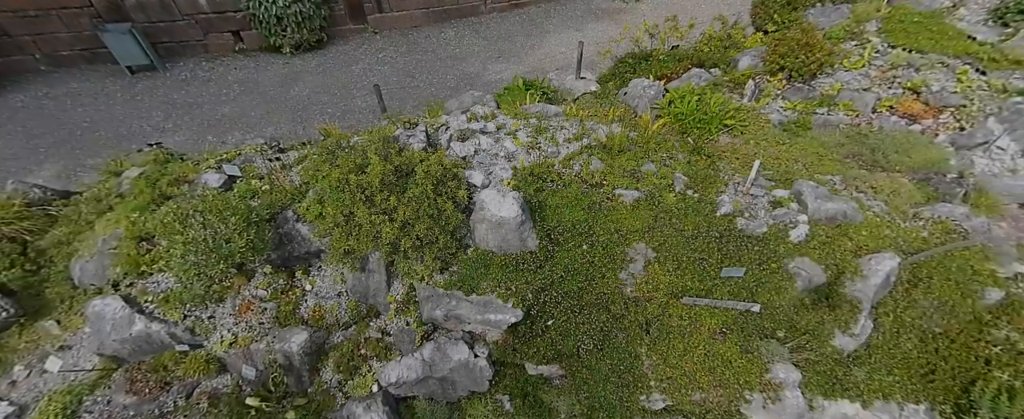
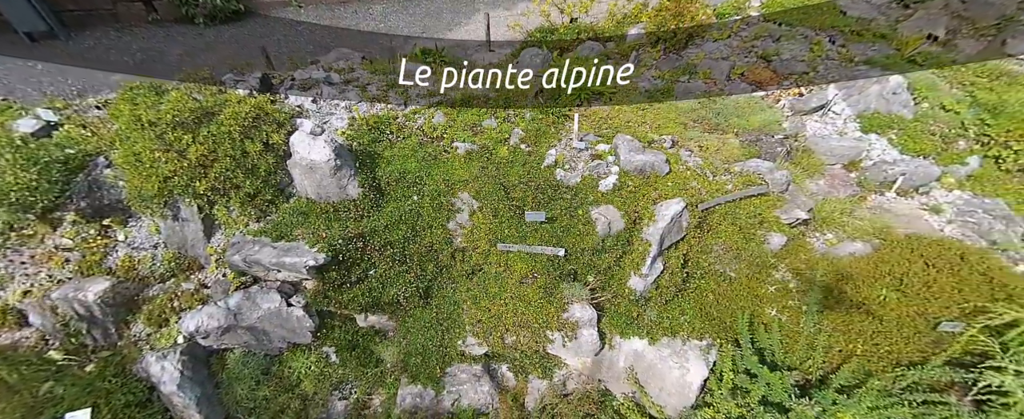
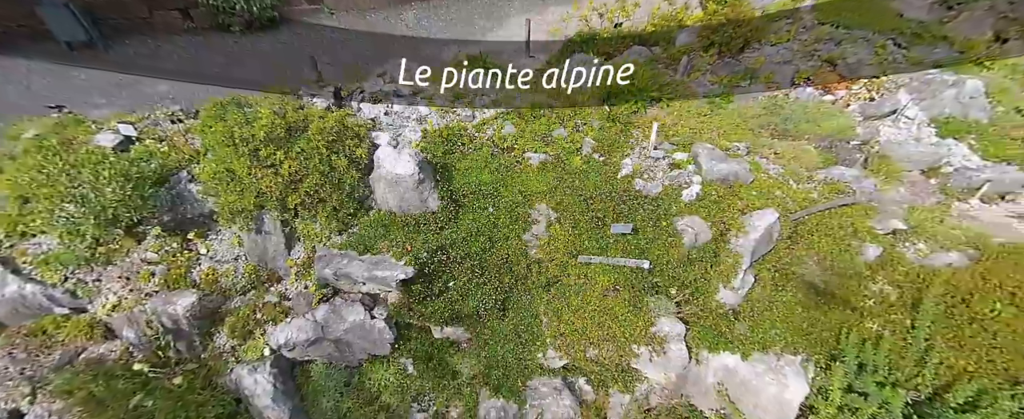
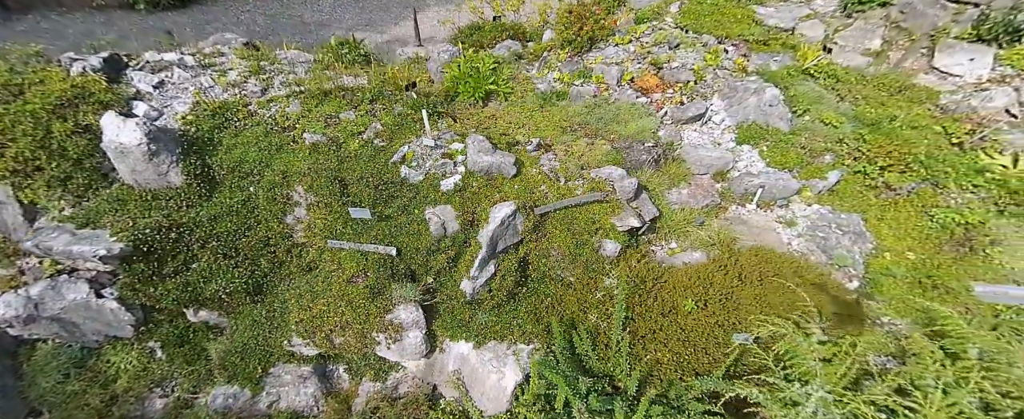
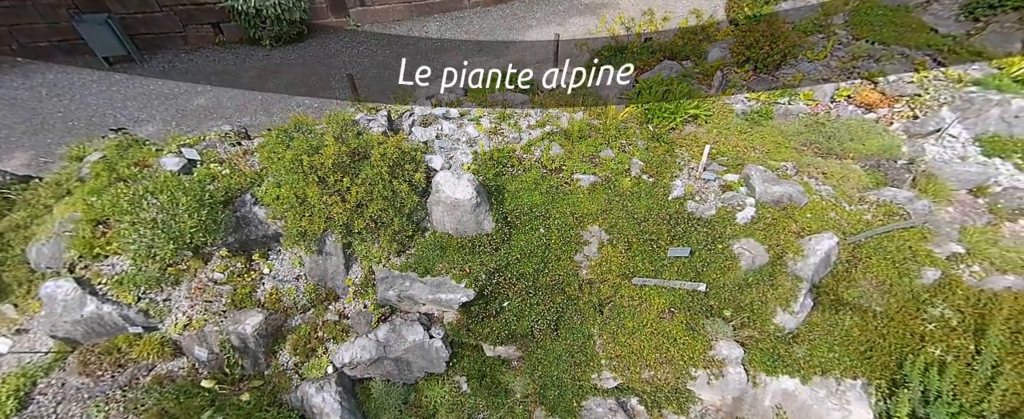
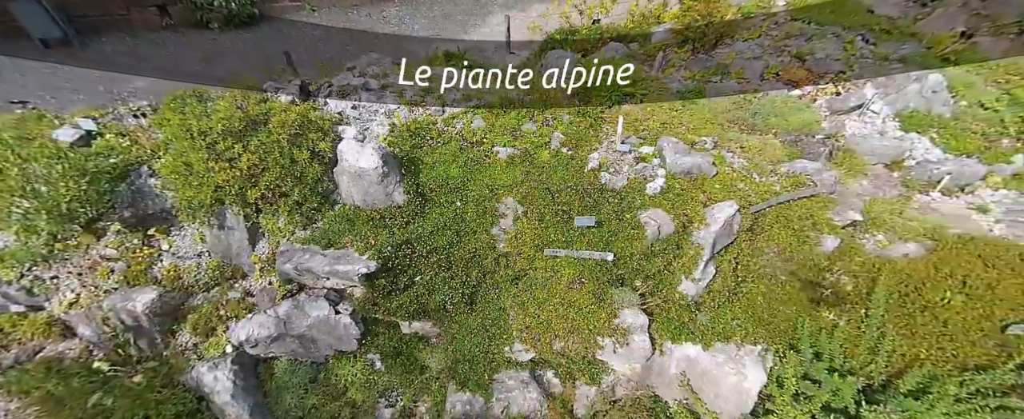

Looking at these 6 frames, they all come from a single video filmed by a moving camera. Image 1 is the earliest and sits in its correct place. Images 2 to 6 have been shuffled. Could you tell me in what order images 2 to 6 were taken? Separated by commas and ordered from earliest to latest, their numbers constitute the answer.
5, 3, 6, 2, 4
